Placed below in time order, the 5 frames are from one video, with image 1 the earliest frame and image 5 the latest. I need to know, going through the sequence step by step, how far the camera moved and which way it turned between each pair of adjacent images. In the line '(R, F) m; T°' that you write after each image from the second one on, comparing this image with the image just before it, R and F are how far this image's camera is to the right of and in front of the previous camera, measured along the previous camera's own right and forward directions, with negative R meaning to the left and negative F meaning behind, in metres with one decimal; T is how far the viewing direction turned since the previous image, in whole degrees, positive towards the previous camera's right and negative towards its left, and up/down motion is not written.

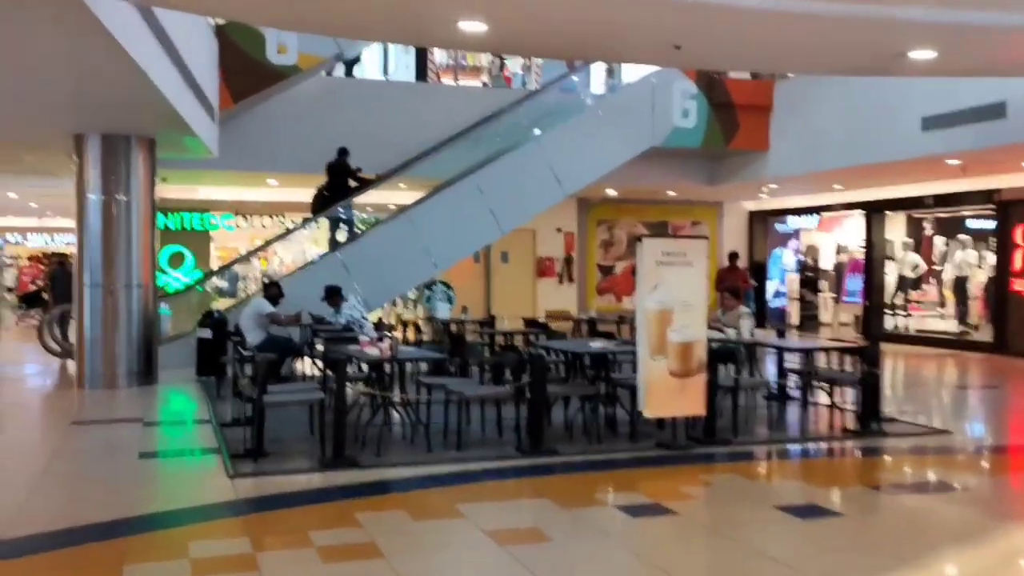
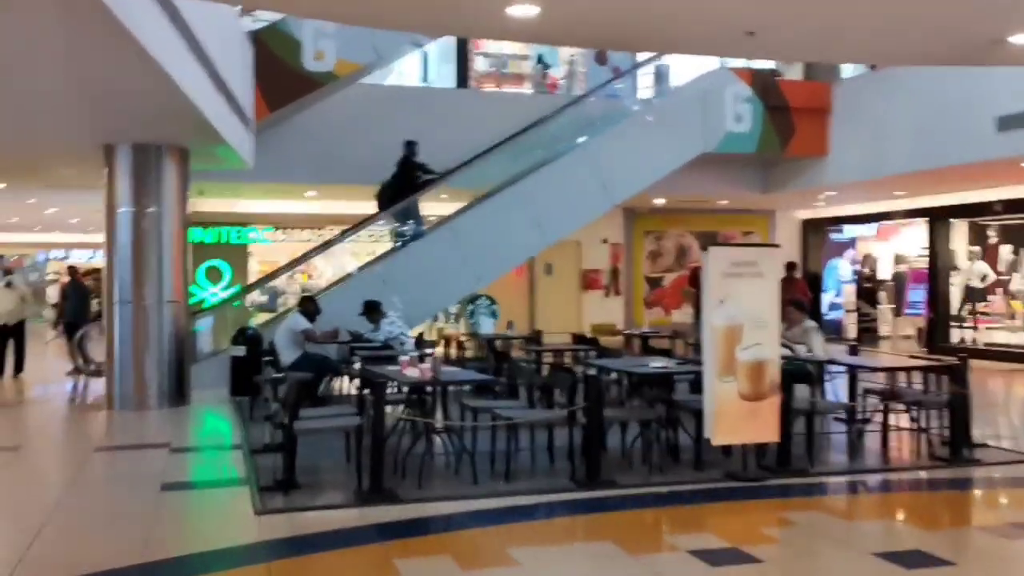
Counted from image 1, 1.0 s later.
(-0.1, +0.6) m; -2°
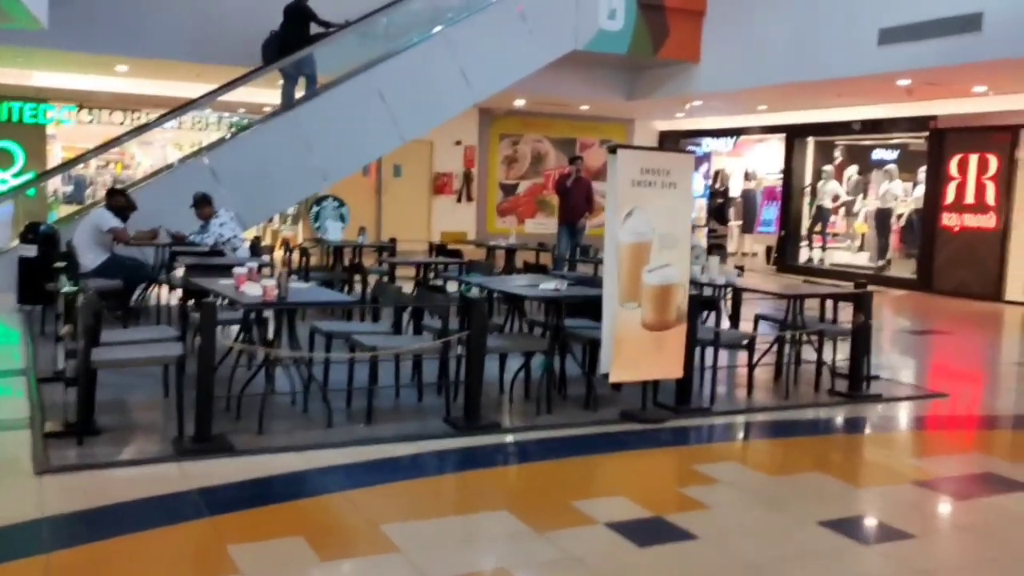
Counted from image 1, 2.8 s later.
(-0.2, +1.1) m; +10°
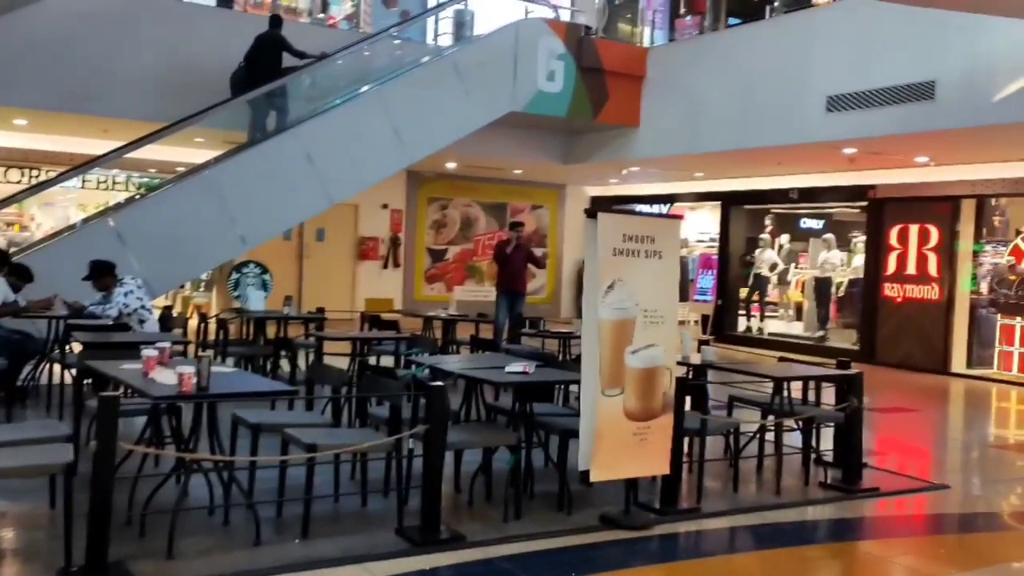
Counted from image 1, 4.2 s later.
(-0.2, +0.7) m; +5°
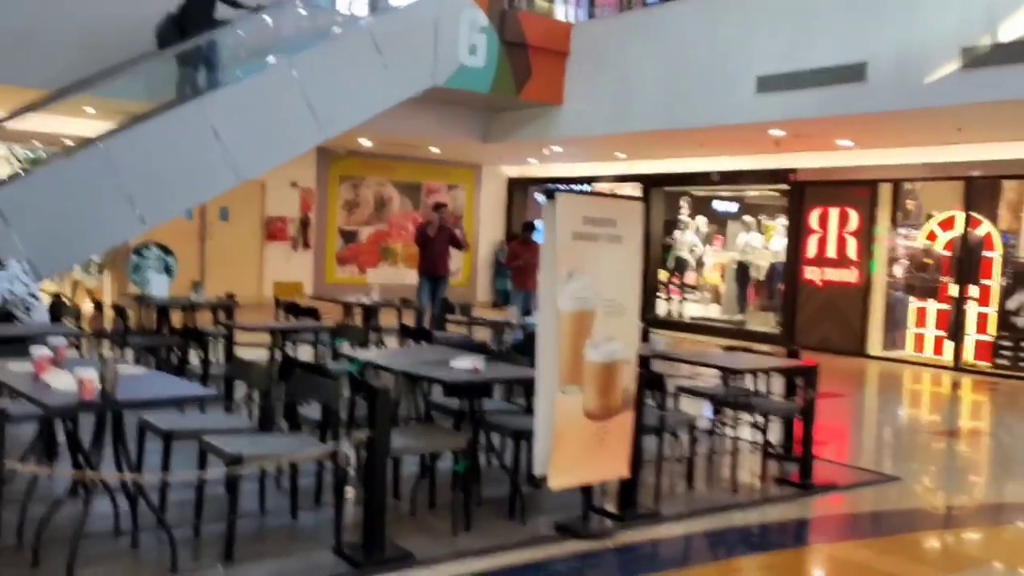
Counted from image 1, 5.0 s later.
(-0.2, +0.4) m; +6°
